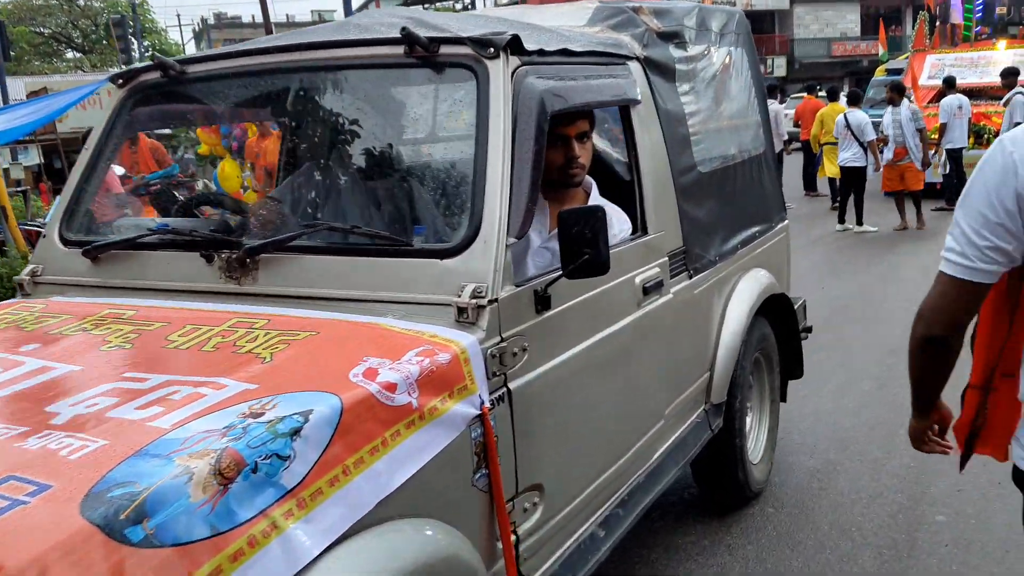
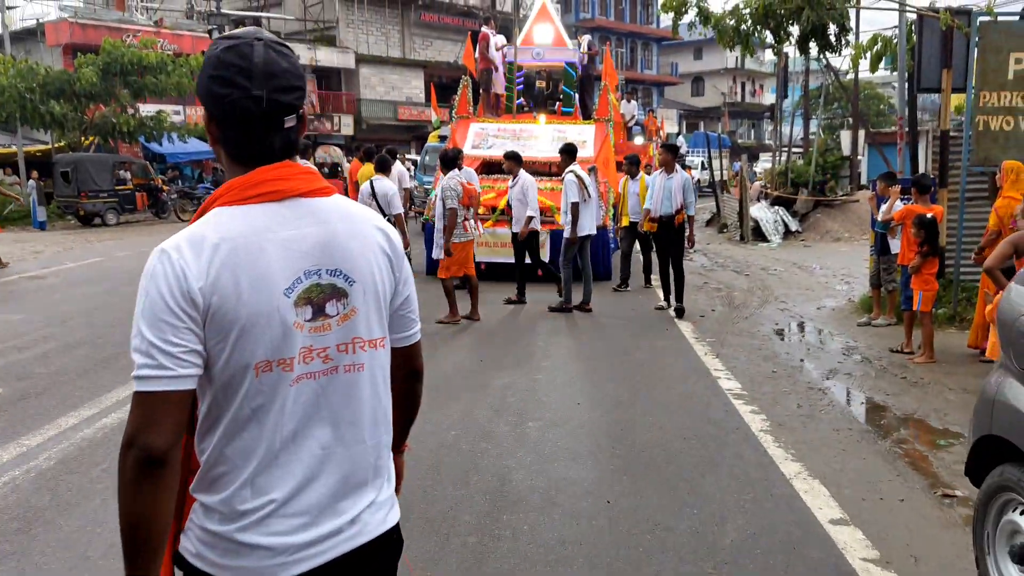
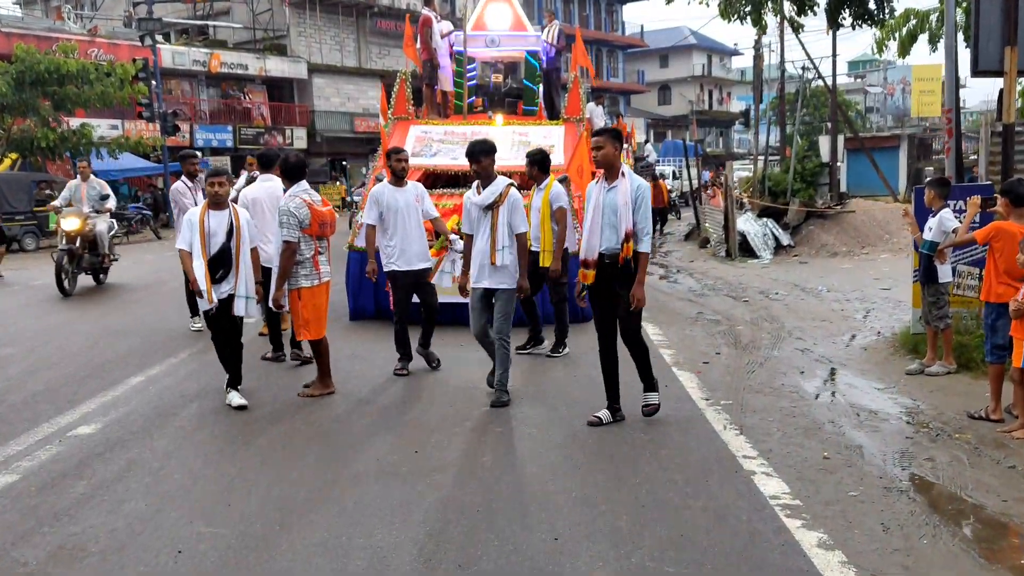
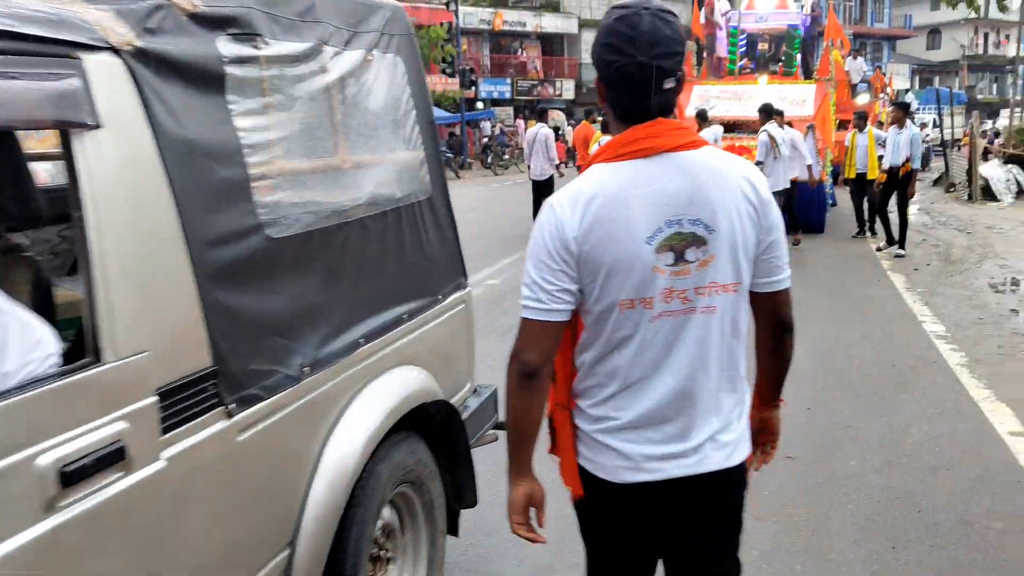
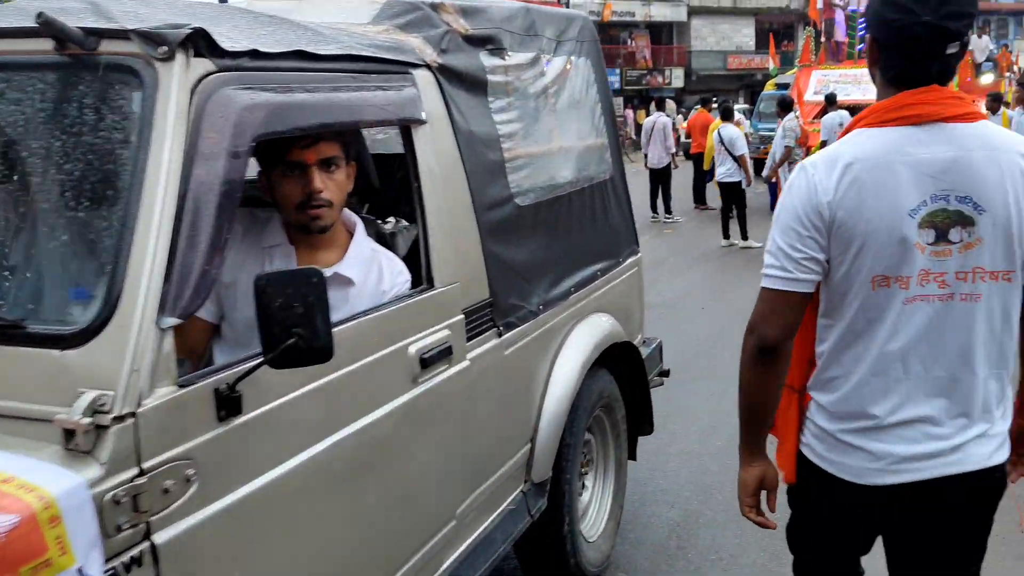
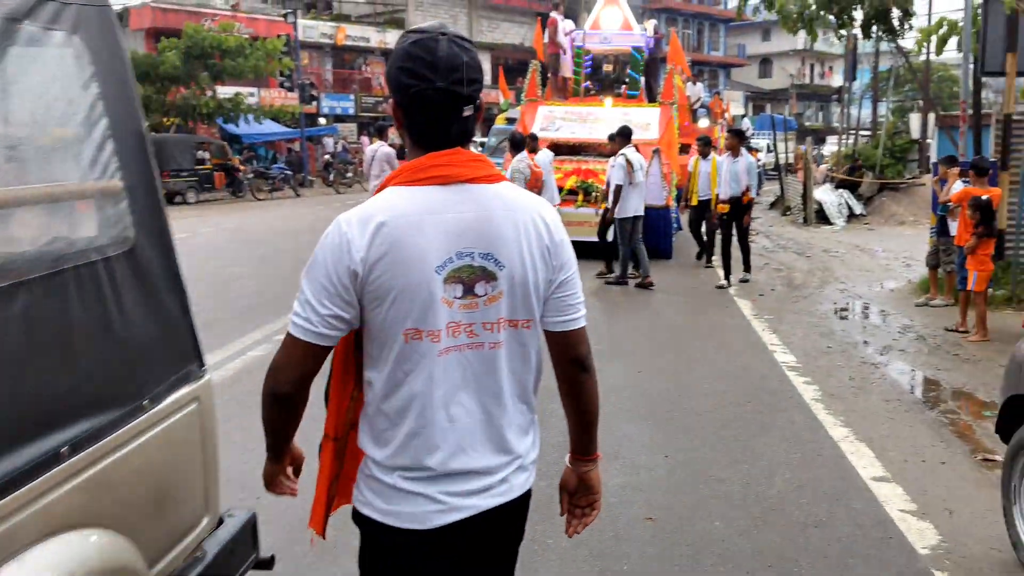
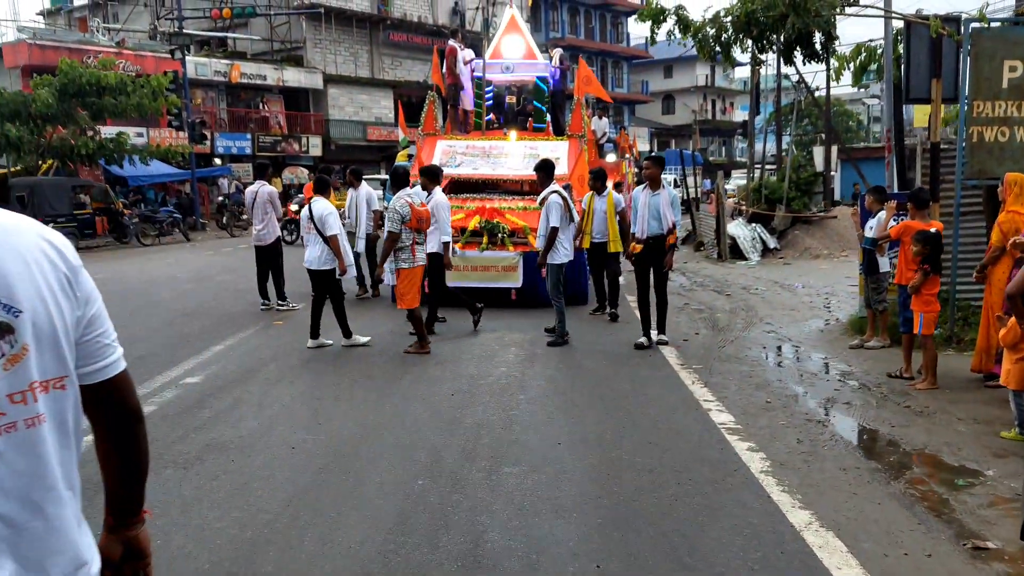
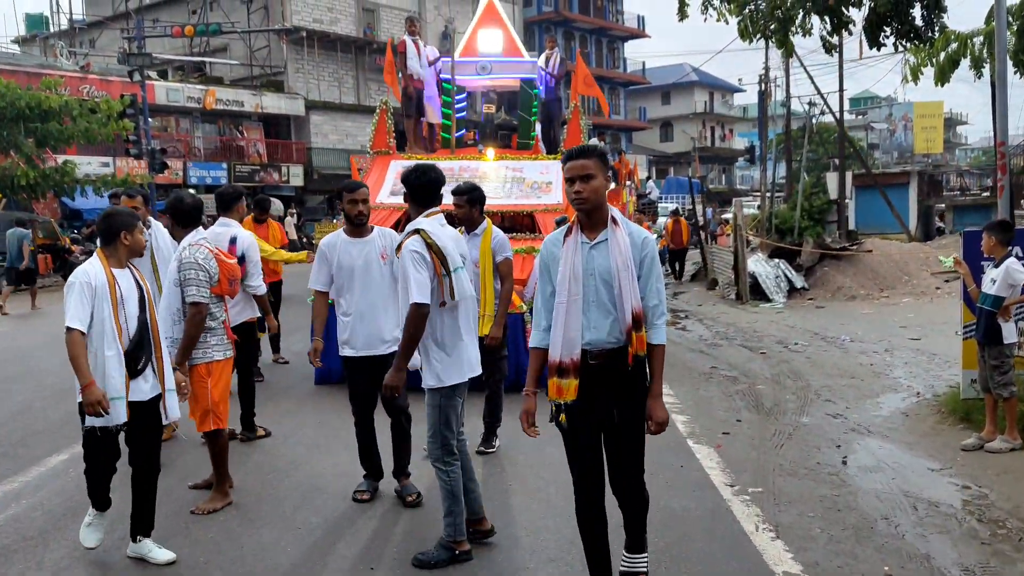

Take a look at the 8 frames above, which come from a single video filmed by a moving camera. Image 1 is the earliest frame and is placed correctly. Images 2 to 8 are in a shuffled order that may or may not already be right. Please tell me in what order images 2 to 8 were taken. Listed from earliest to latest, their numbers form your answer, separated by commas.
5, 4, 6, 2, 7, 3, 8
